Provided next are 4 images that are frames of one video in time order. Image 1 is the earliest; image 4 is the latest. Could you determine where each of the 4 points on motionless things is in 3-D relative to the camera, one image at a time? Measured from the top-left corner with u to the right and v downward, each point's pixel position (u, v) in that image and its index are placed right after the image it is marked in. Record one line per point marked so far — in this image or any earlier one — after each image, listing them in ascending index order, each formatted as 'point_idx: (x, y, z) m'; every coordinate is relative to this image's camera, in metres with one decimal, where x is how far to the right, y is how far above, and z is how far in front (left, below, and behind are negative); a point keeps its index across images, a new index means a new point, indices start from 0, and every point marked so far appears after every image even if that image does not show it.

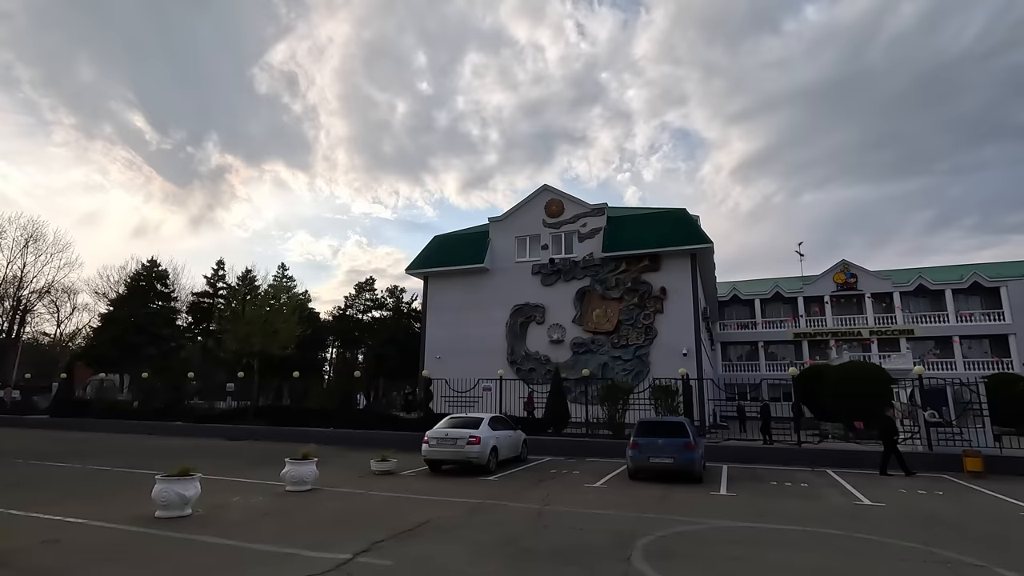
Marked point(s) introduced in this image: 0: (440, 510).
0: (-1.3, -4.0, +9.6) m
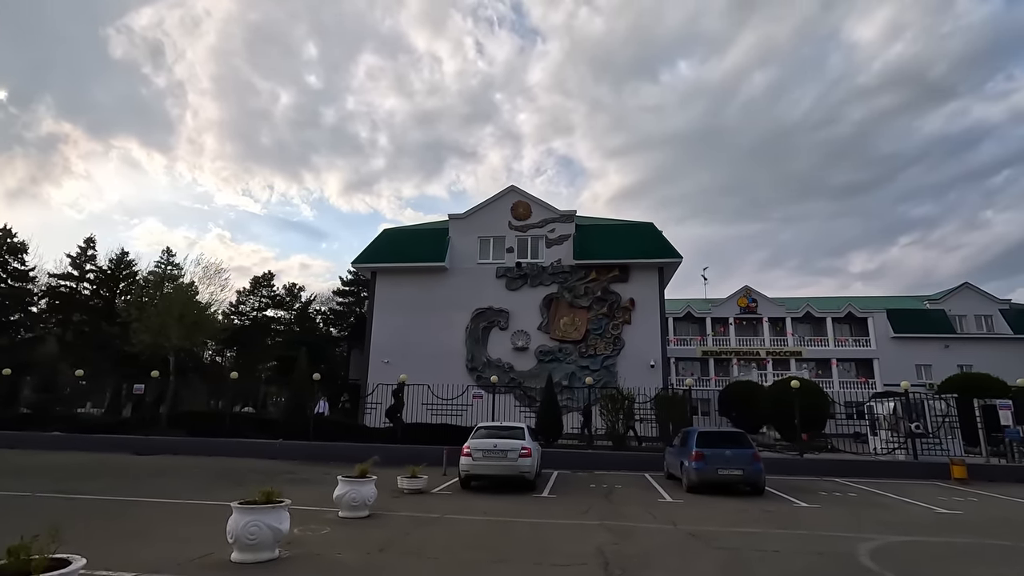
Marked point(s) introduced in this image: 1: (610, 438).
0: (+1.1, -3.7, +8.0) m
1: (+3.5, -5.4, +19.2) m
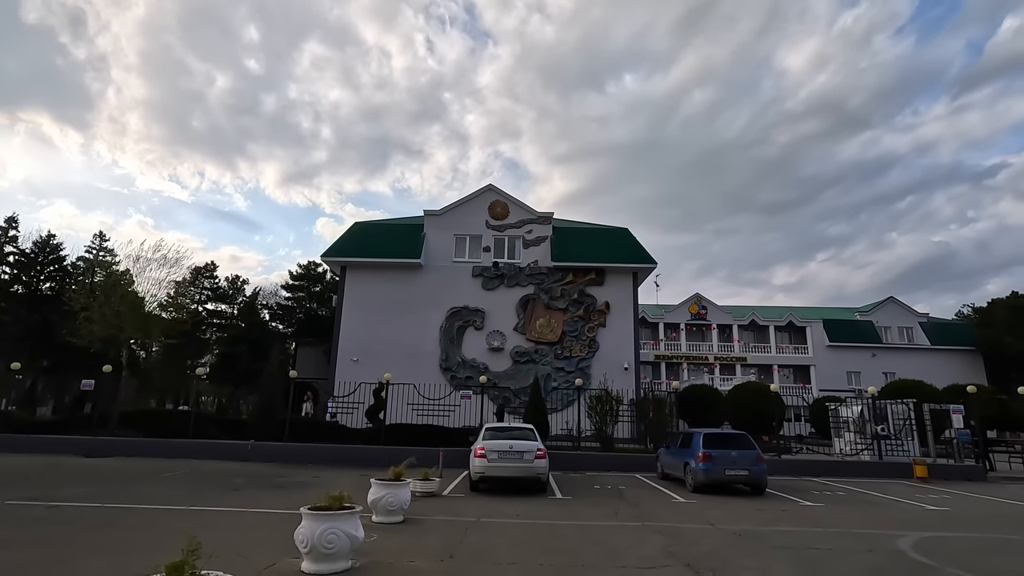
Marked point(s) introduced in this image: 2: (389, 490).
0: (+1.9, -3.7, +7.9) m
1: (+3.1, -5.5, +19.3) m
2: (-2.0, -3.3, +8.6) m
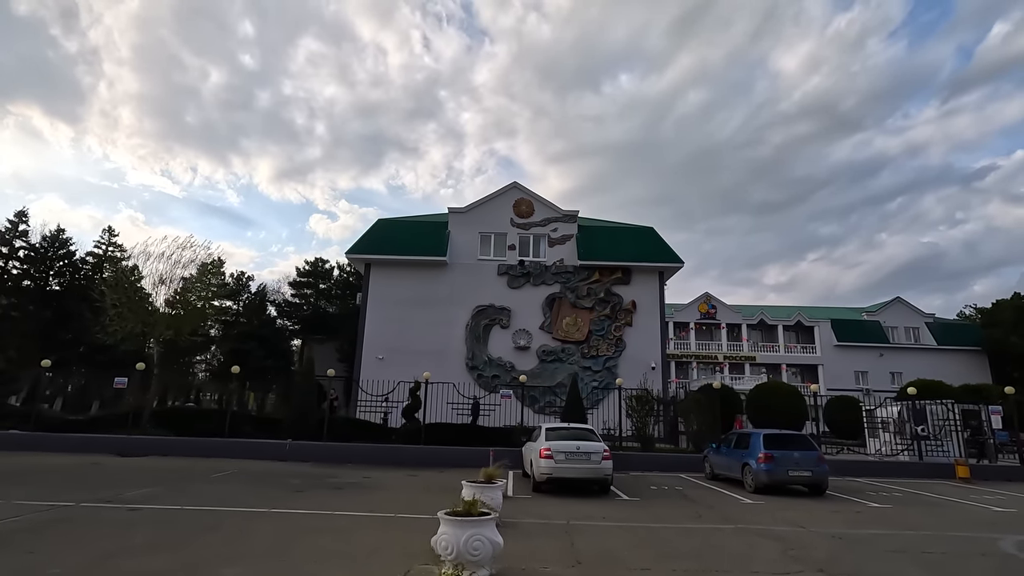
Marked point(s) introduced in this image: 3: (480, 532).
0: (+3.5, -3.7, +7.8) m
1: (+4.5, -5.4, +19.2) m
2: (-0.4, -3.2, +8.4) m
3: (-0.3, -2.6, +5.6) m
